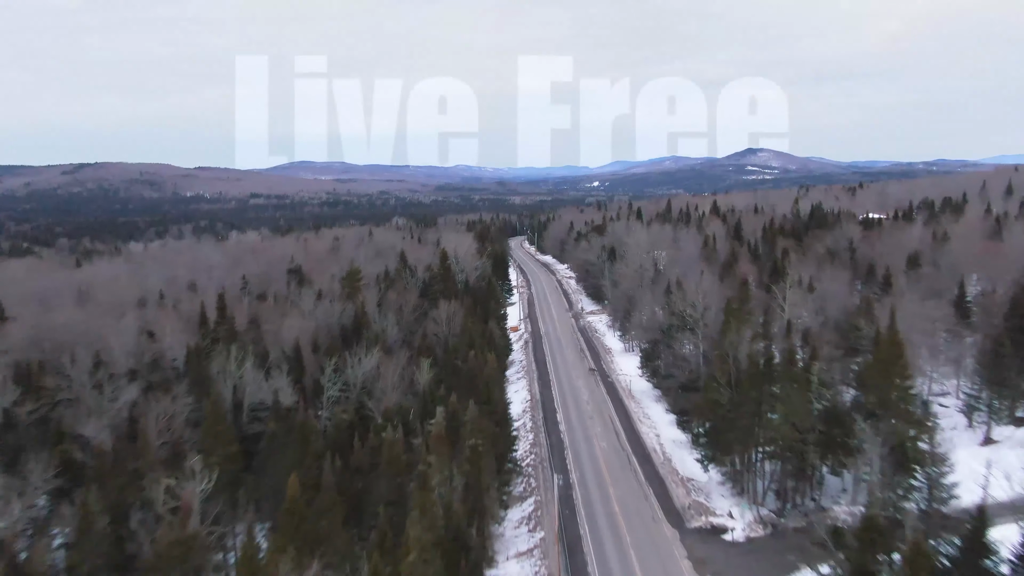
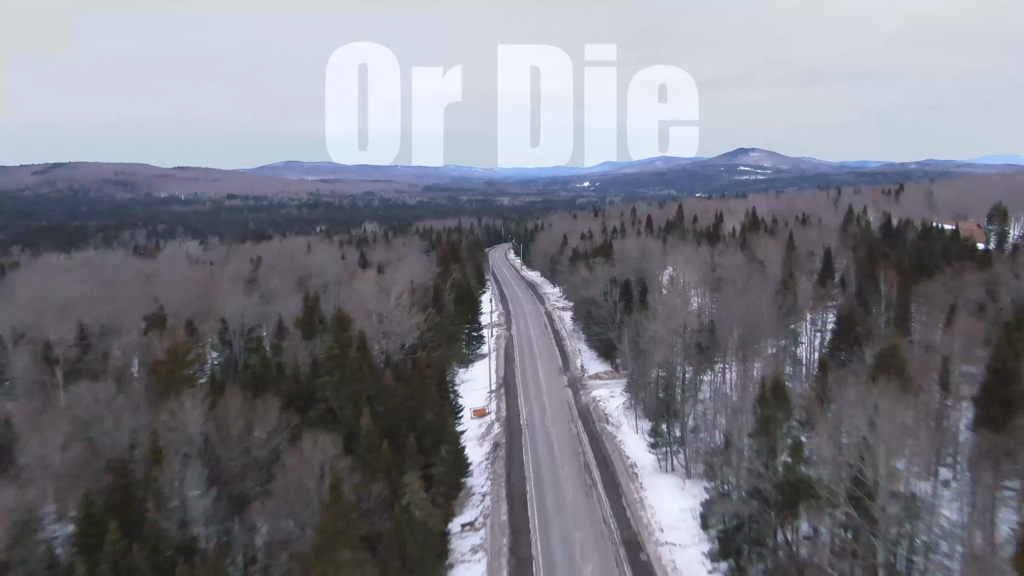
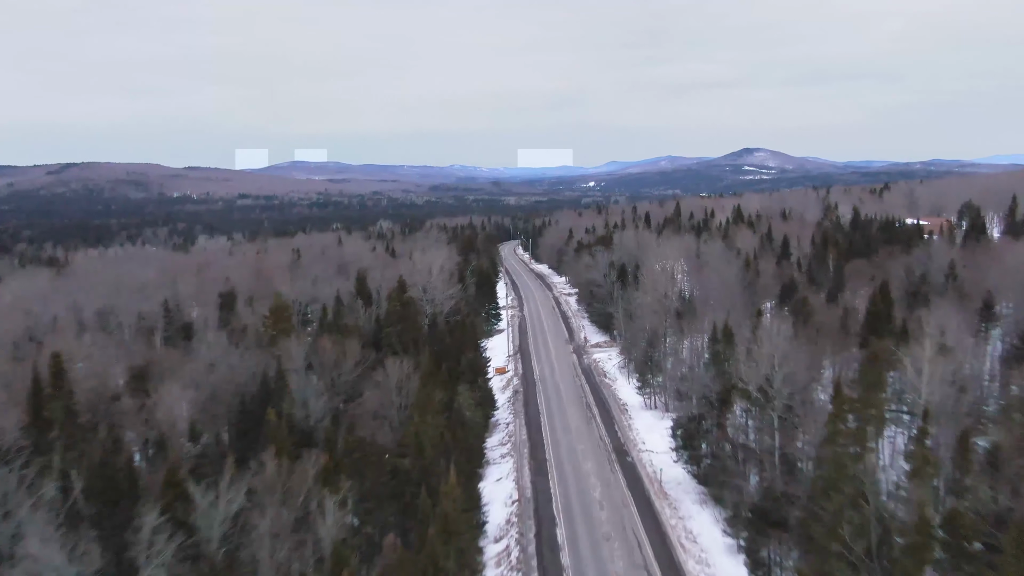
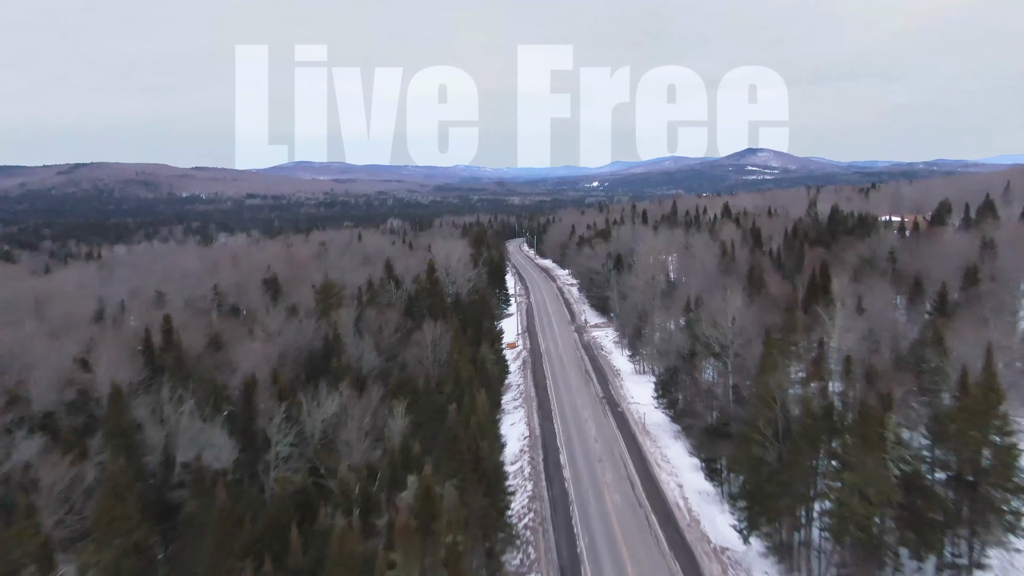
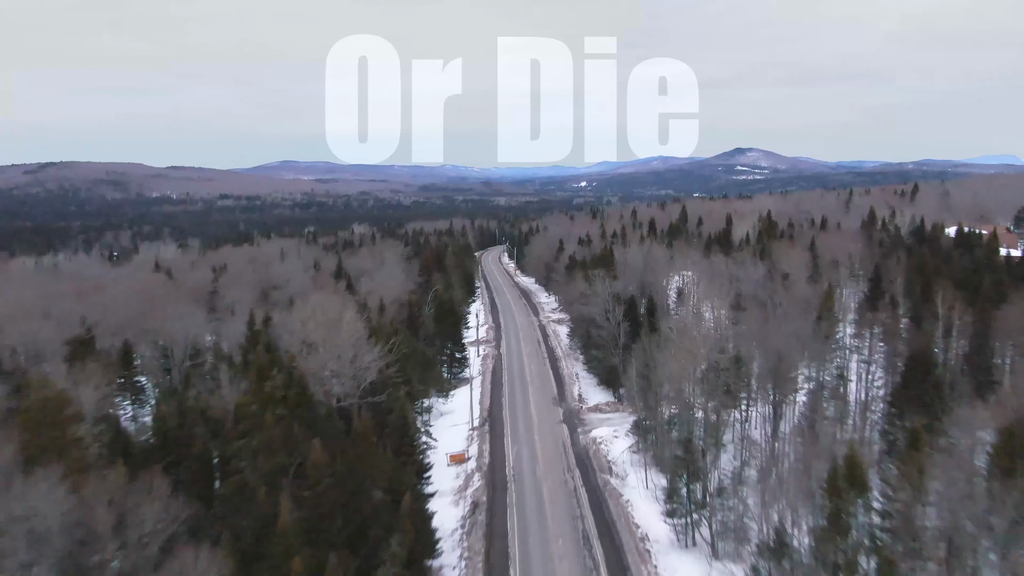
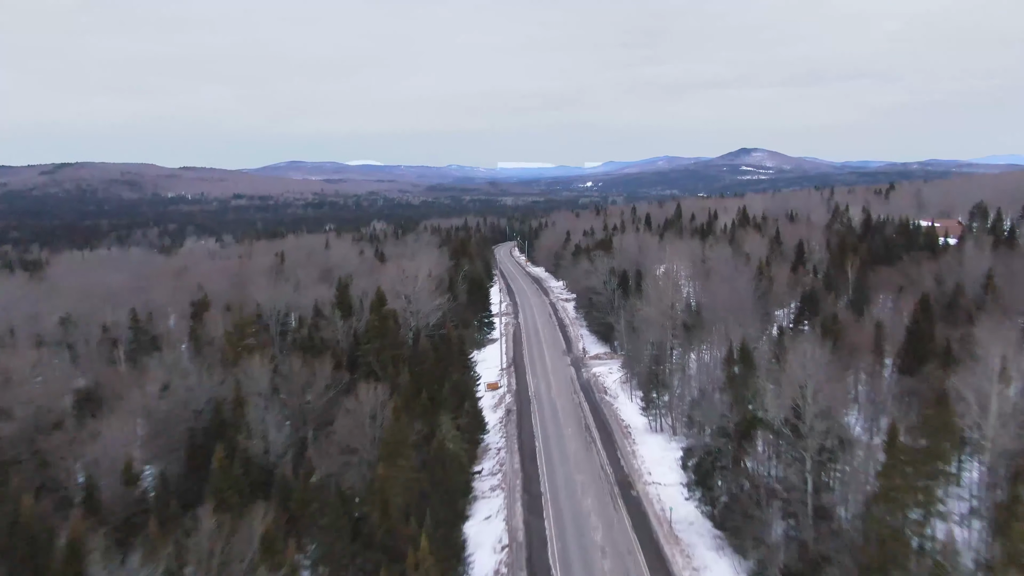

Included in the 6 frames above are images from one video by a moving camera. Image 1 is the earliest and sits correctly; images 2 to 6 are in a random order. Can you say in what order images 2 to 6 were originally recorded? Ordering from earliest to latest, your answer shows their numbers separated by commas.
4, 3, 6, 2, 5
